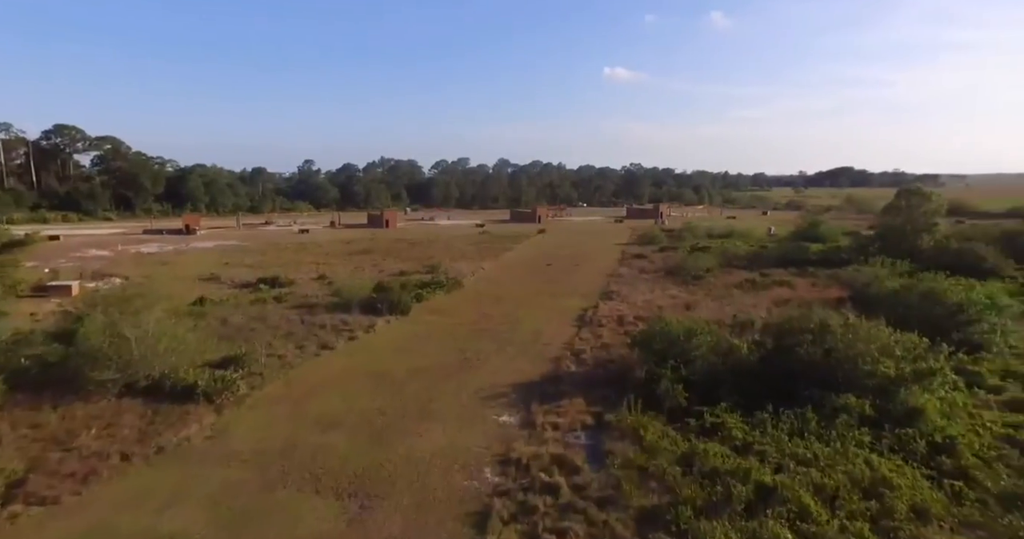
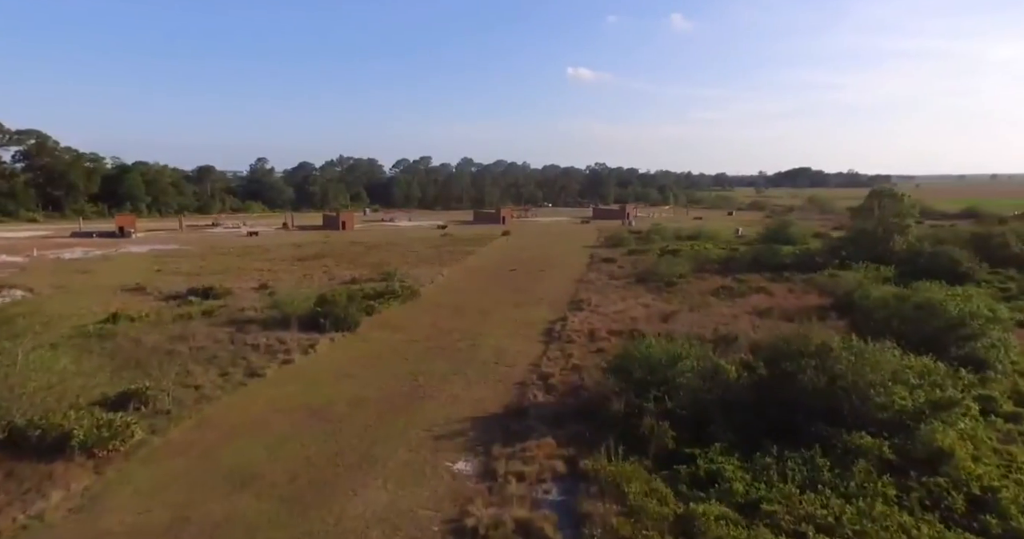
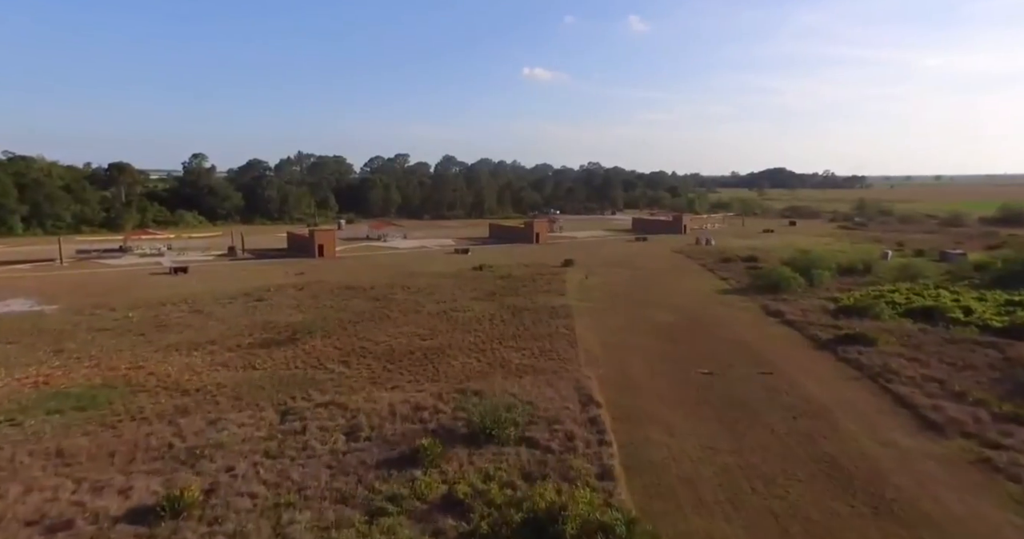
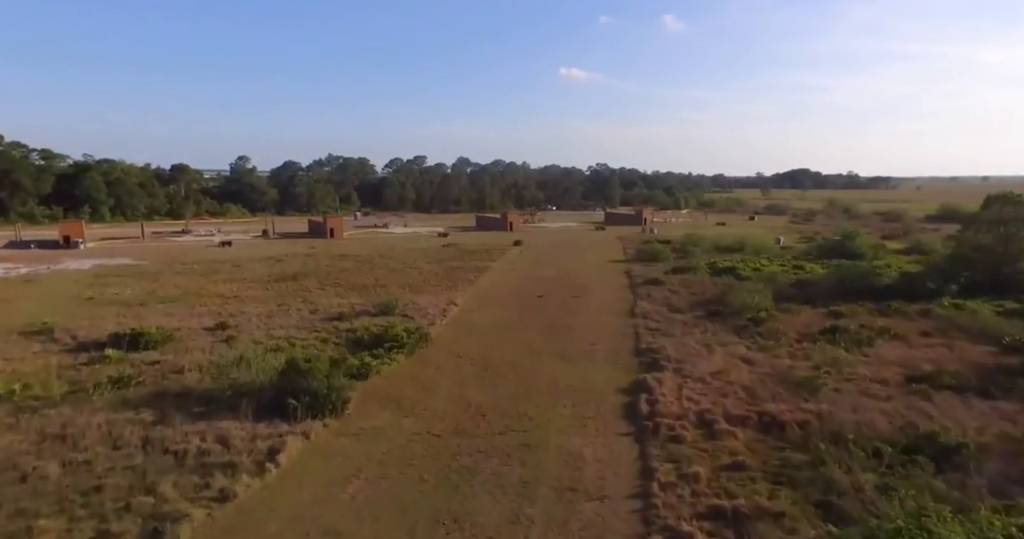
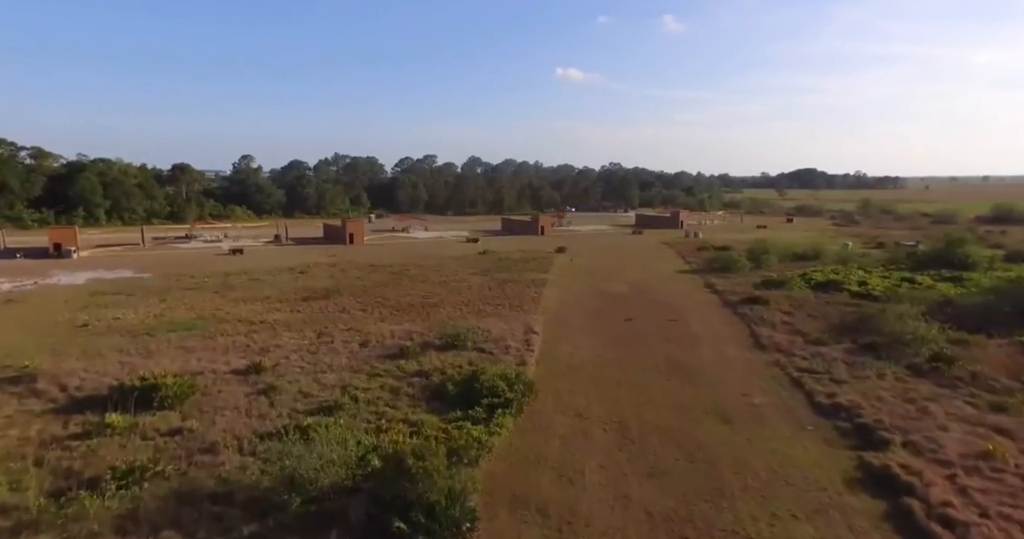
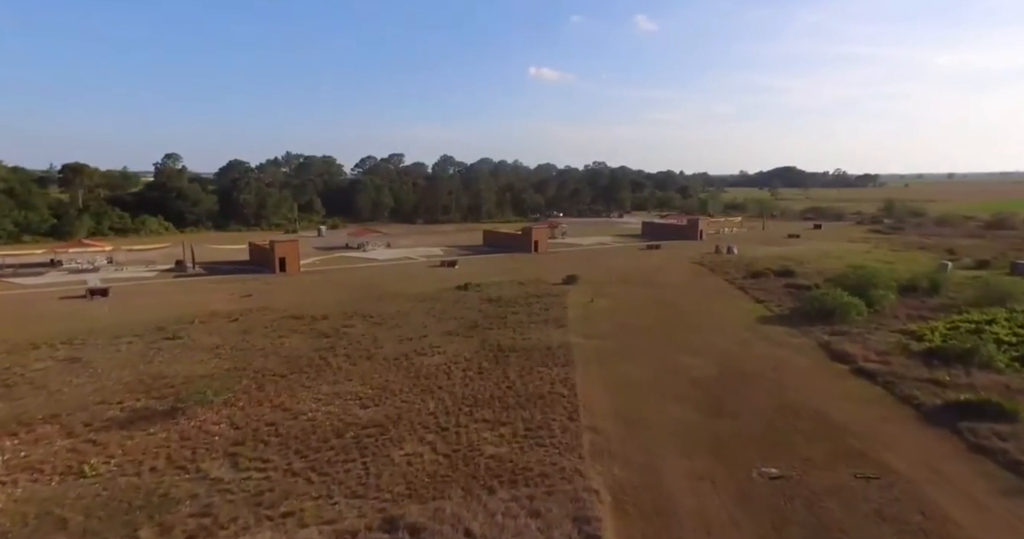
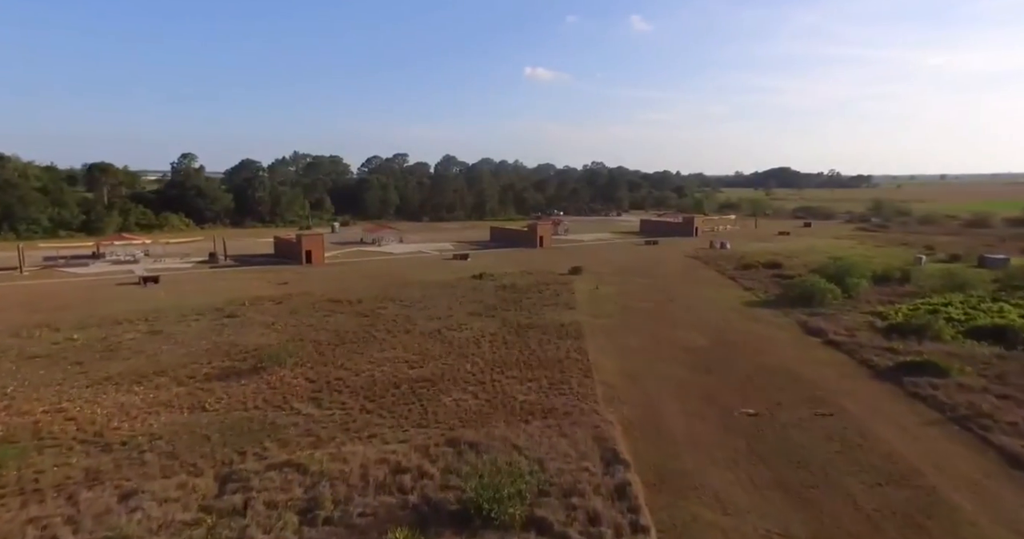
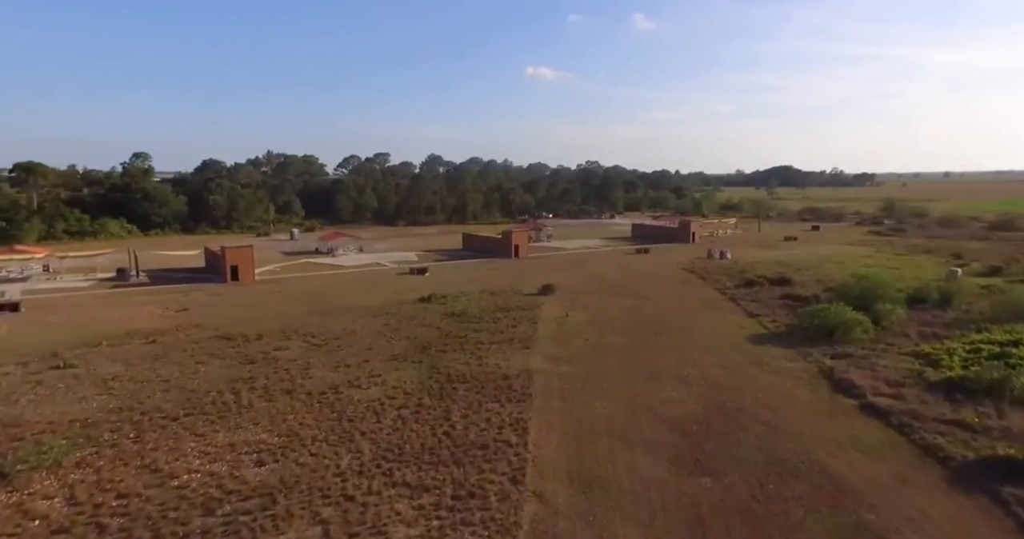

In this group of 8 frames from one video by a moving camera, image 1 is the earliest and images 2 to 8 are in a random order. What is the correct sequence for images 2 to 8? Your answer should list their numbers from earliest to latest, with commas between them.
2, 4, 5, 3, 7, 6, 8
